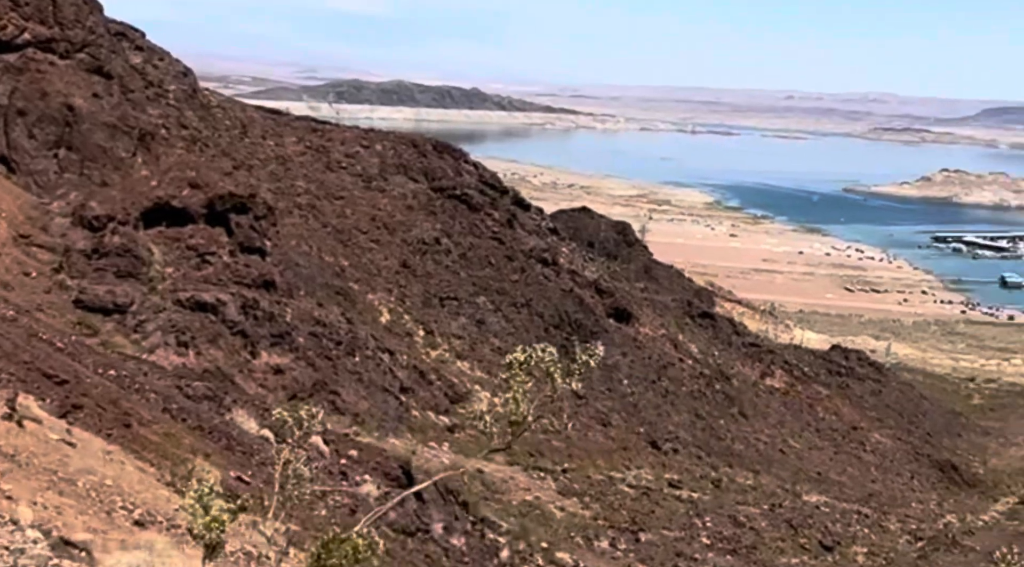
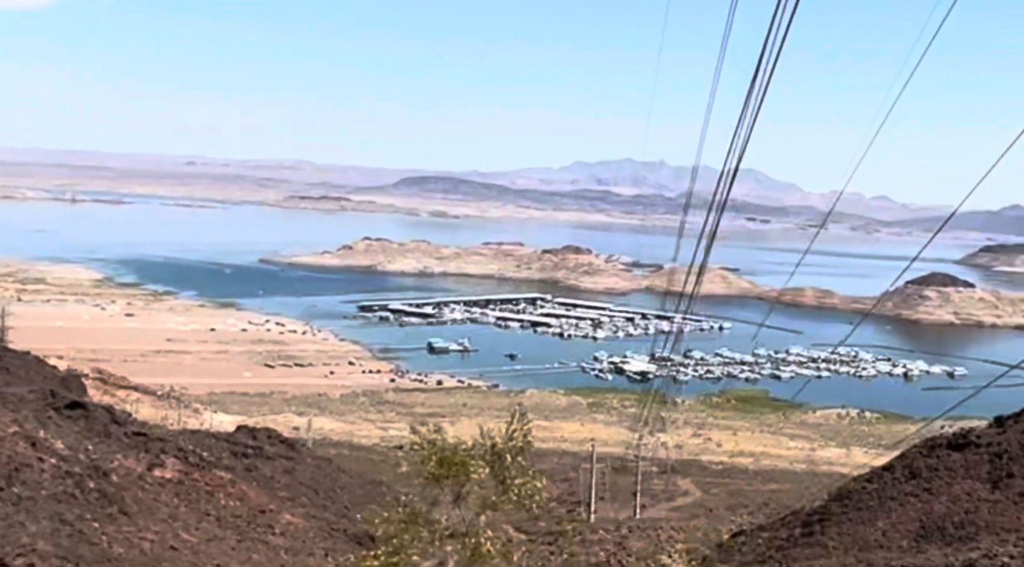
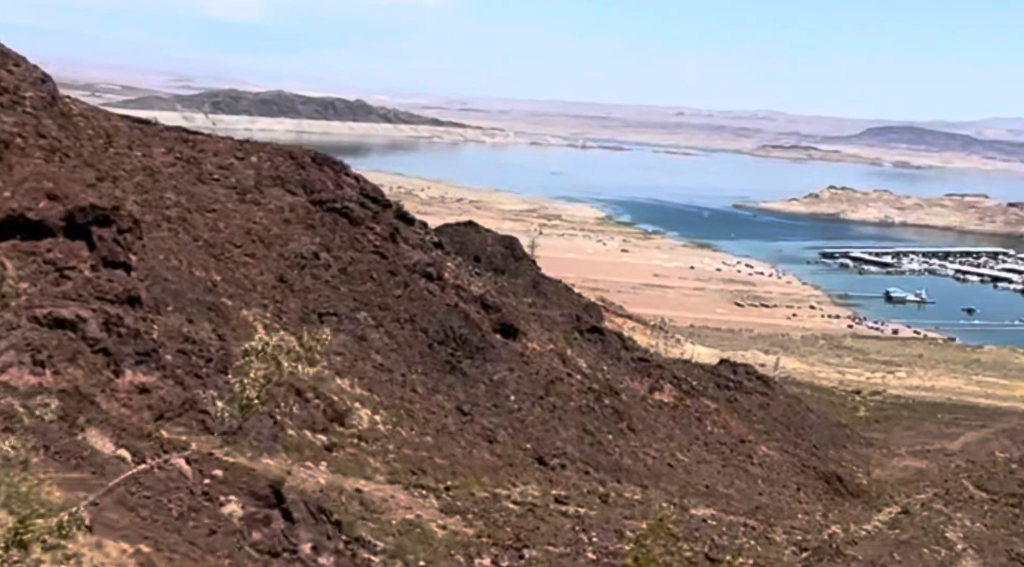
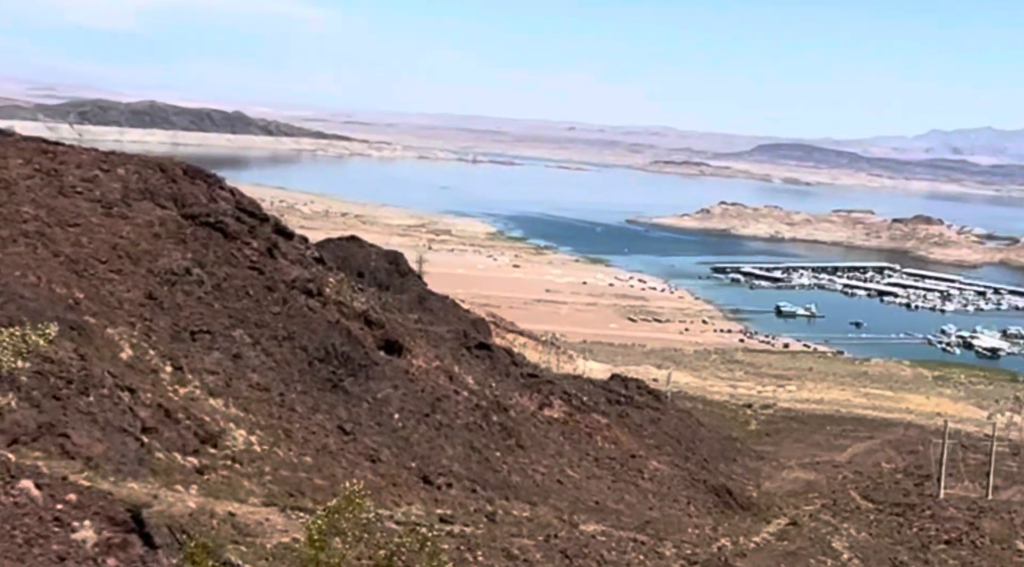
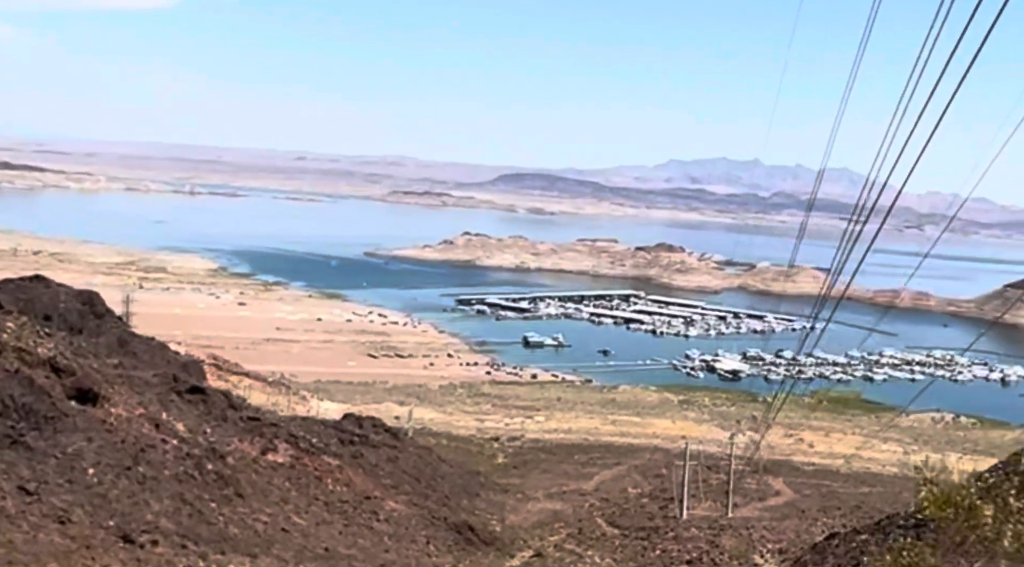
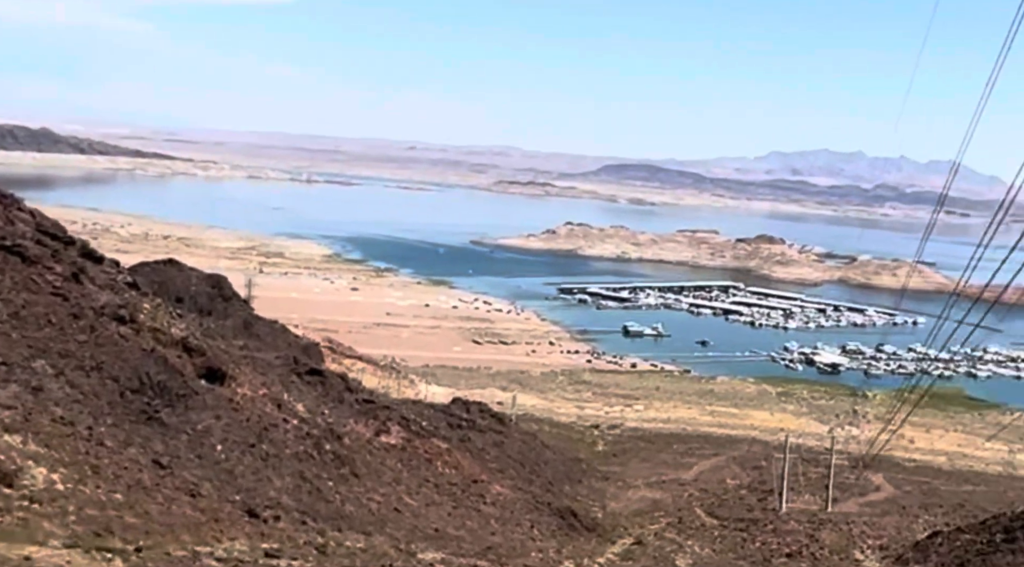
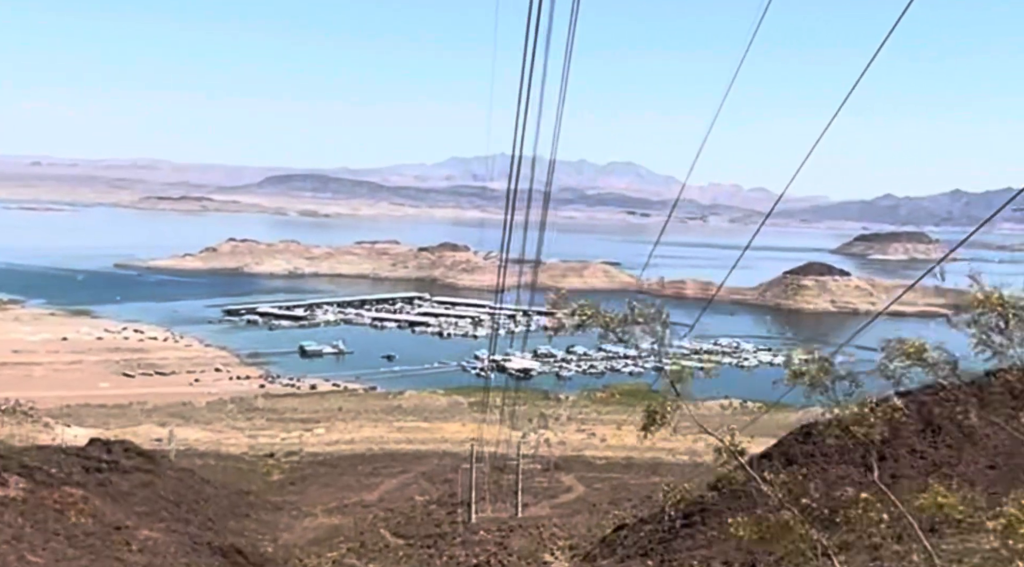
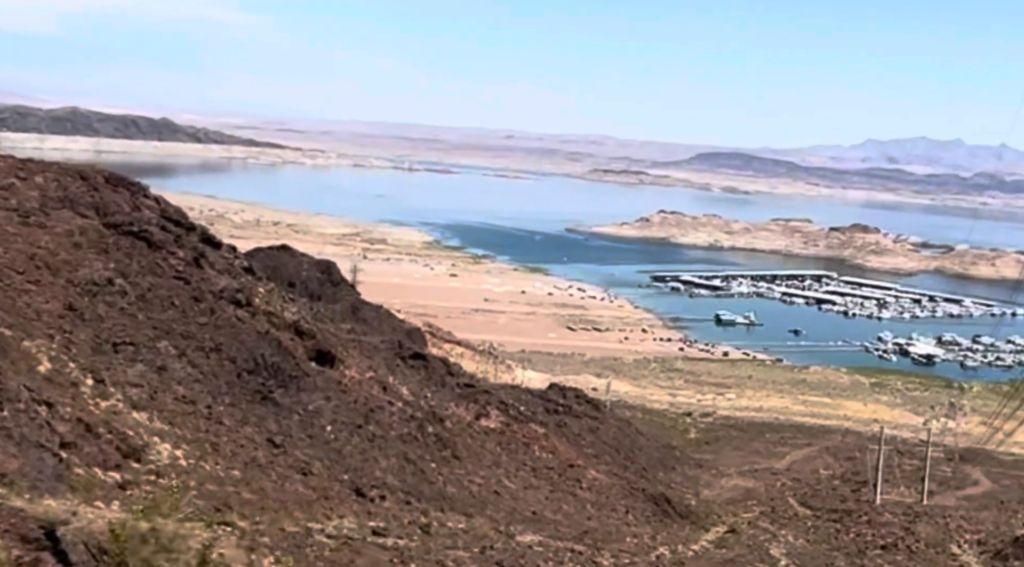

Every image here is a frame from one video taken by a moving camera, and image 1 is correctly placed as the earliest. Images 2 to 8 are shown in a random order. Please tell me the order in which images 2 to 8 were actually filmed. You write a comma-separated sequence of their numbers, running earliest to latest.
3, 4, 8, 6, 5, 2, 7
